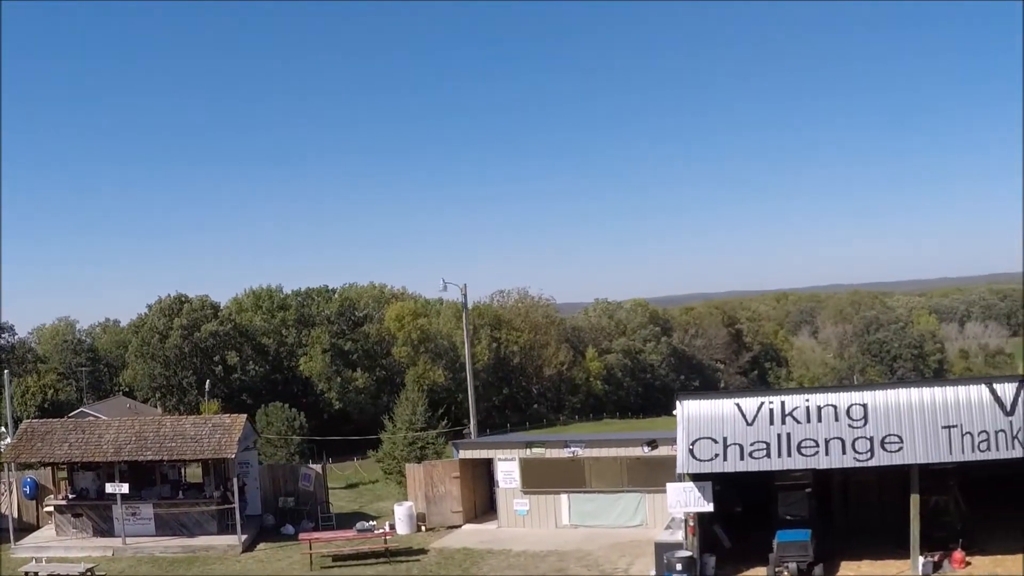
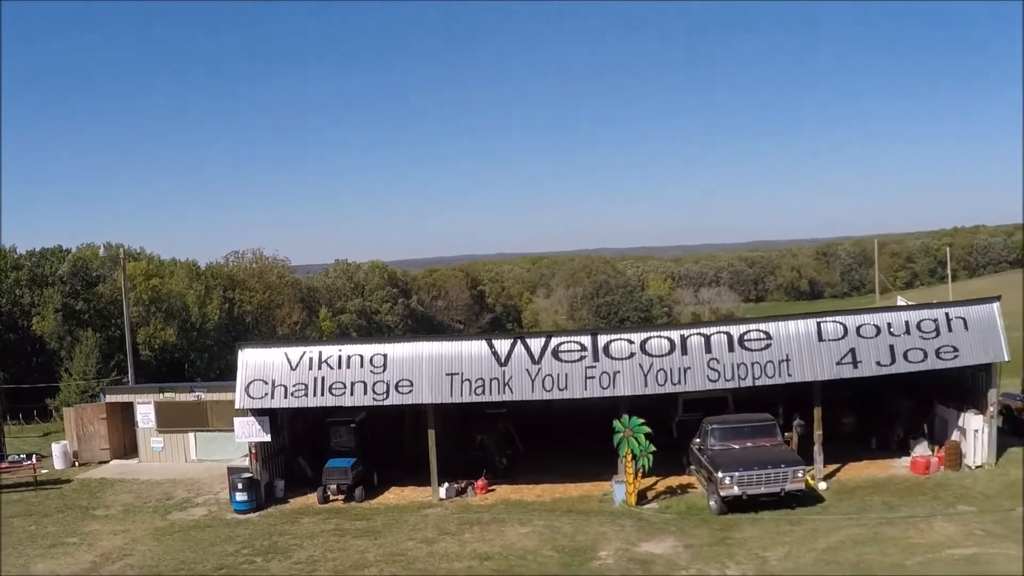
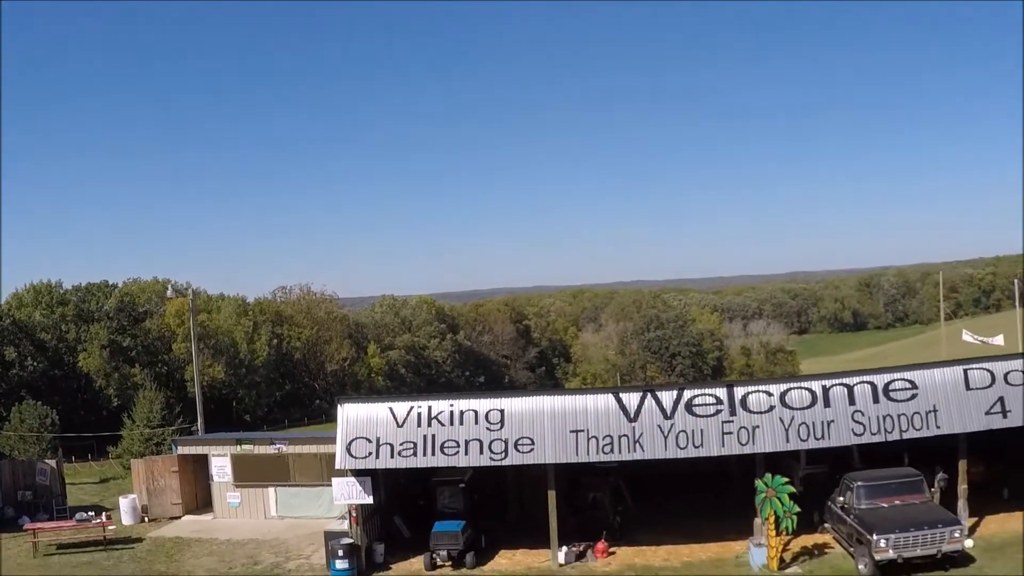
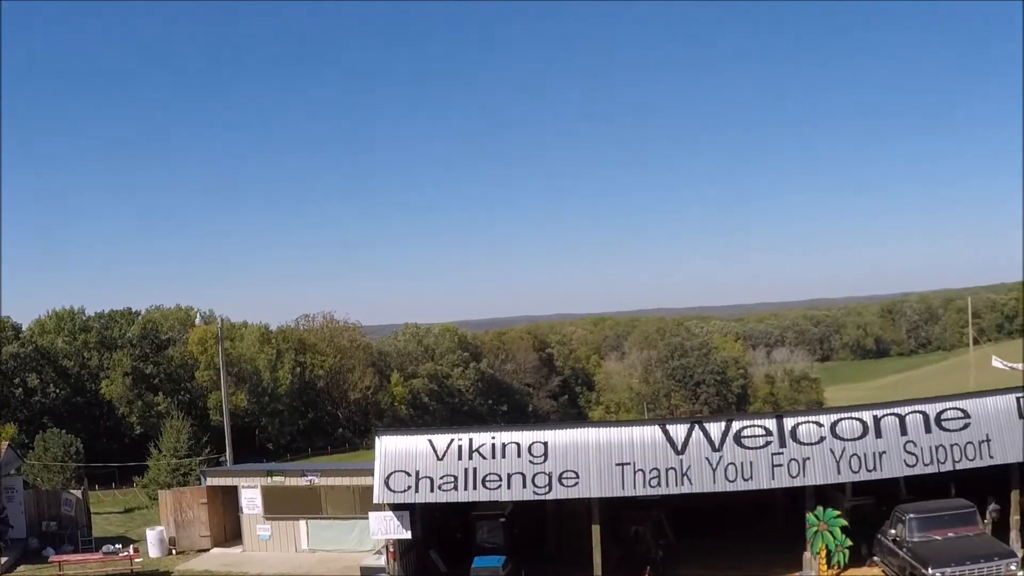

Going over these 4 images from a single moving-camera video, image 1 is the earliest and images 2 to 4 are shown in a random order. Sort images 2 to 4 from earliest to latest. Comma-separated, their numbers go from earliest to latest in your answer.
4, 3, 2
